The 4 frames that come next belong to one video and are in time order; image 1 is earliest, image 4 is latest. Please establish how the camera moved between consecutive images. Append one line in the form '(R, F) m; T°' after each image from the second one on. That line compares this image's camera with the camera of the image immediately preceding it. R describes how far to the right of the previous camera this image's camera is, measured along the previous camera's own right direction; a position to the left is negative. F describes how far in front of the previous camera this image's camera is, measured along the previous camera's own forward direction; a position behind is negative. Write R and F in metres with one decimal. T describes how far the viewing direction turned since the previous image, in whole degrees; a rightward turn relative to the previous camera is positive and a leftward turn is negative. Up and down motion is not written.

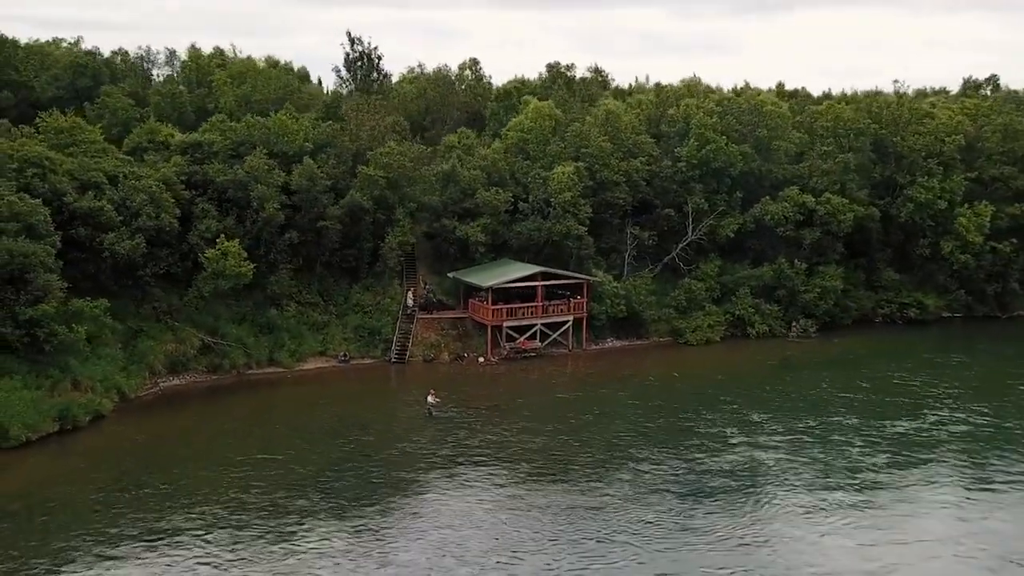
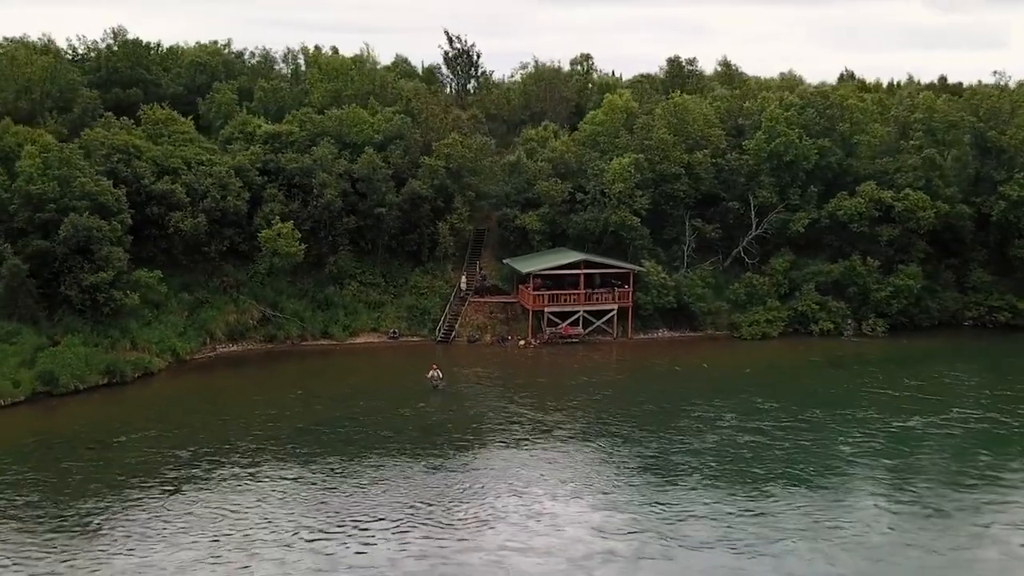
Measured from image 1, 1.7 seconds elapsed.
(+6.8, -0.8) m; -12°
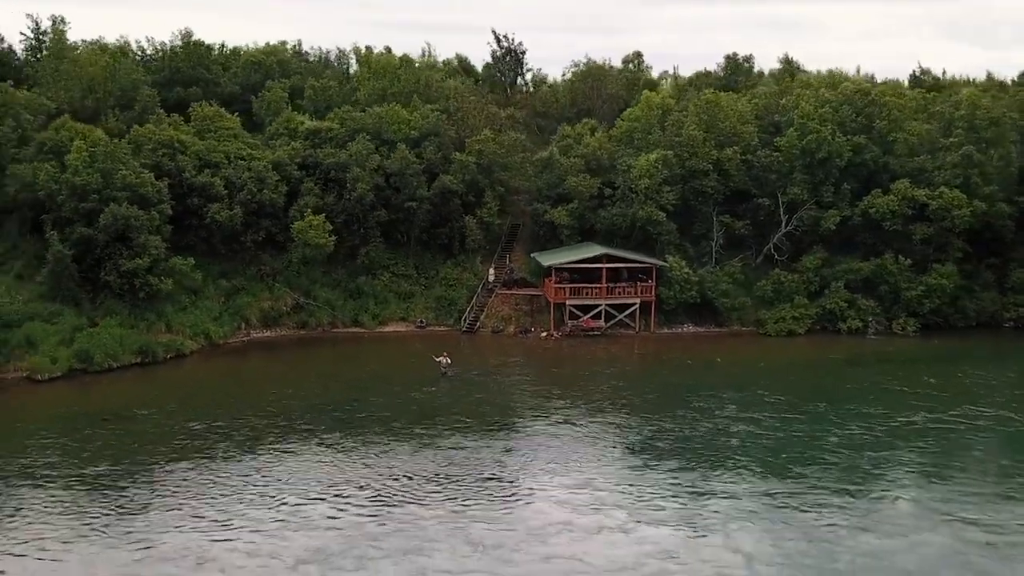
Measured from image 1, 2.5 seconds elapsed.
(+3.0, -0.9) m; -5°
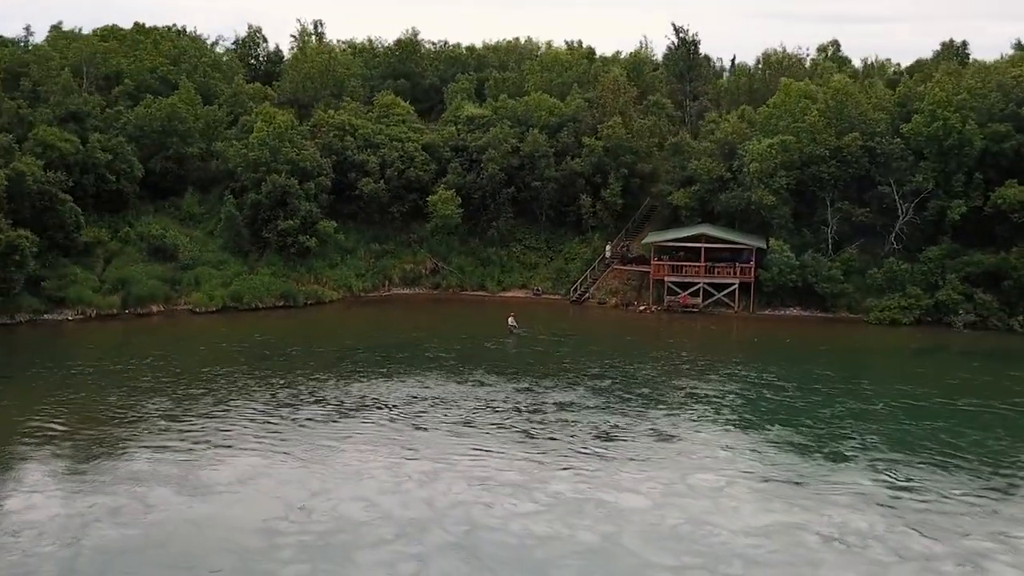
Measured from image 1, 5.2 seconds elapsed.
(+10.3, -2.5) m; -19°
